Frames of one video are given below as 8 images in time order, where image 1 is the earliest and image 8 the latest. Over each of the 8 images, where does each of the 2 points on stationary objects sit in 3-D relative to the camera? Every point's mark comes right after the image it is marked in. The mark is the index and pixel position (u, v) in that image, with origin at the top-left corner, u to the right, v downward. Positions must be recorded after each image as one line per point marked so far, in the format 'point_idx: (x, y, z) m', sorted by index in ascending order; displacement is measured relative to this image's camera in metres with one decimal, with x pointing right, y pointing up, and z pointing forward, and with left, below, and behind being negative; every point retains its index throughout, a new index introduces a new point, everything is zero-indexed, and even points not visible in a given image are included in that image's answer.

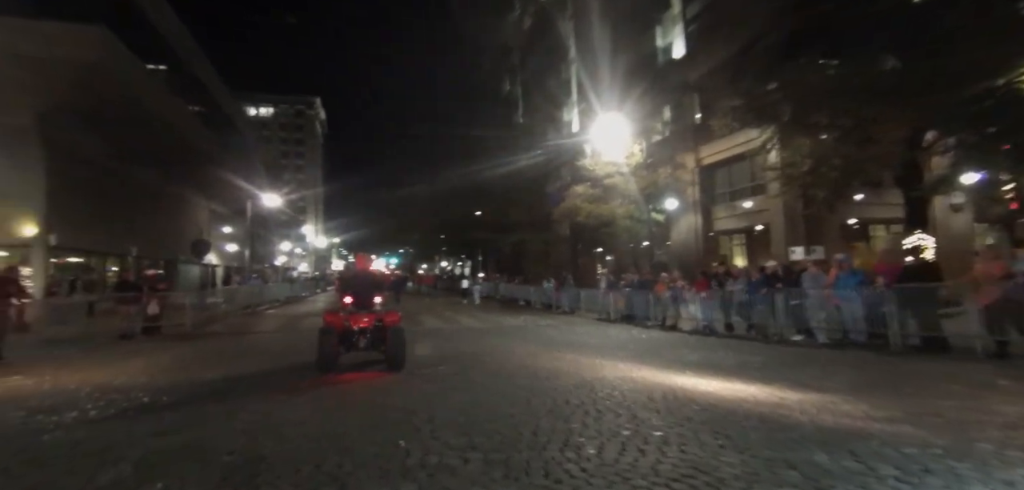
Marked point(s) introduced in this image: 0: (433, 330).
0: (-2.6, -2.8, +18.6) m
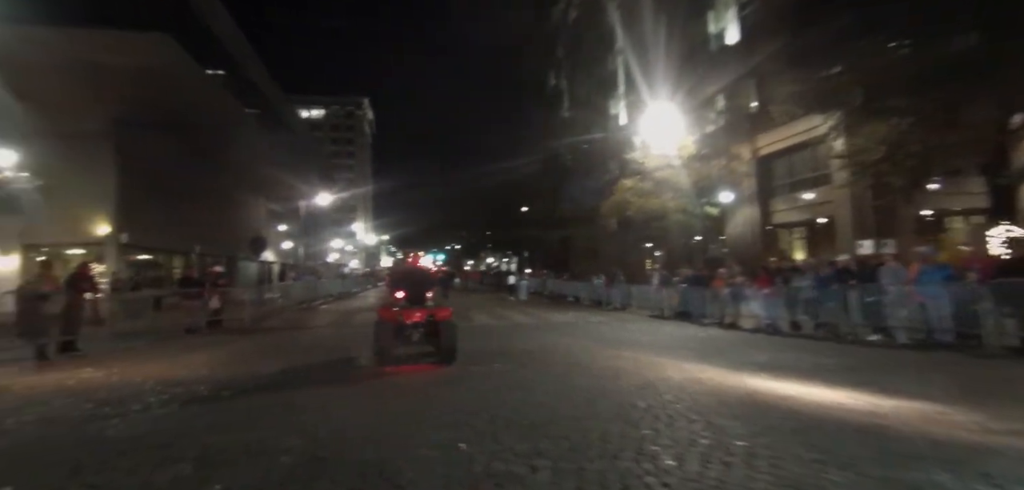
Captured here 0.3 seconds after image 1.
0: (-0.9, -2.6, +18.5) m
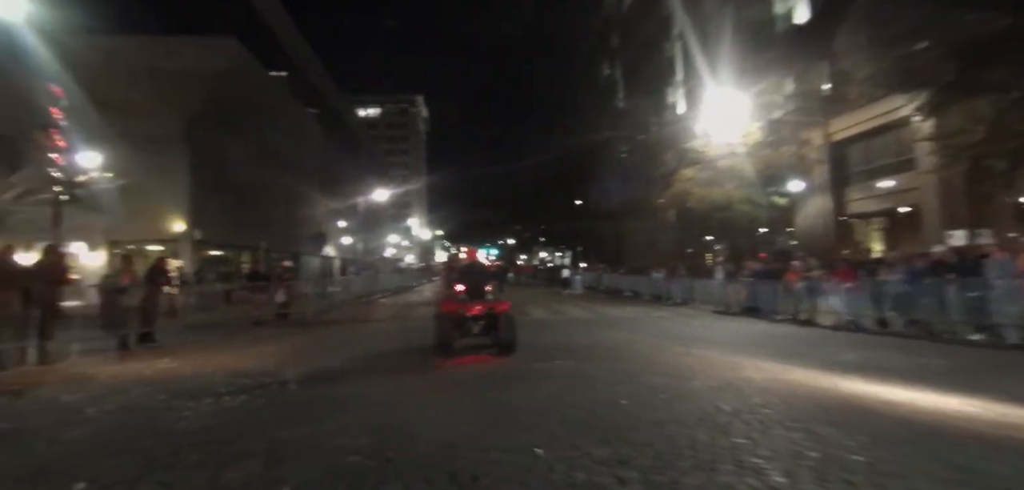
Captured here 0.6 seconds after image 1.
0: (+0.9, -2.4, +18.2) m
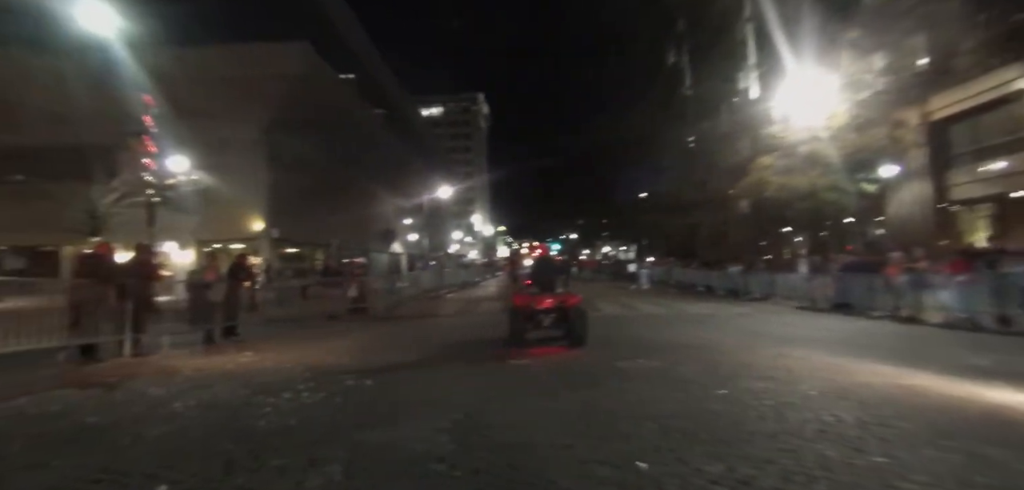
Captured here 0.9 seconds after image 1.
0: (+3.1, -2.2, +17.6) m
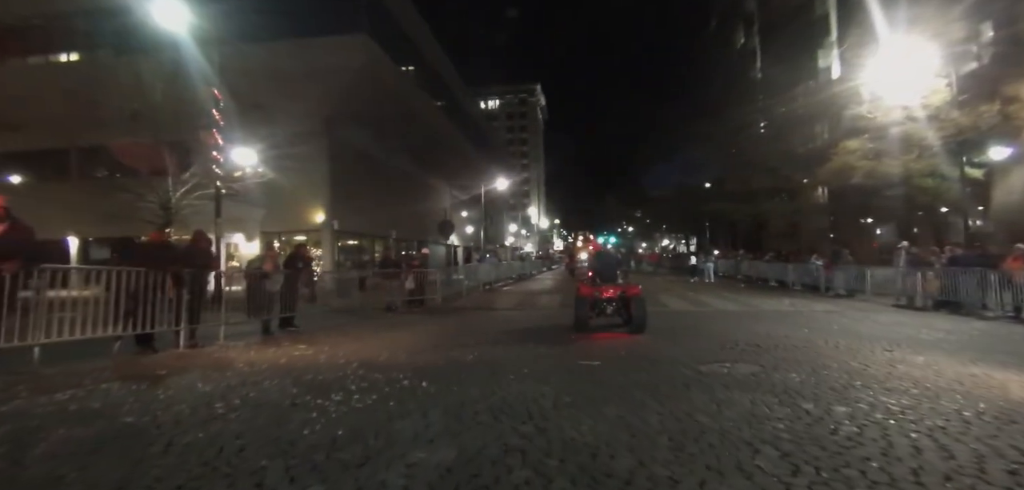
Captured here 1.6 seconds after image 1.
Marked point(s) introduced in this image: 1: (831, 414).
0: (+4.9, -1.9, +16.5) m
1: (+2.6, -1.4, +4.7) m
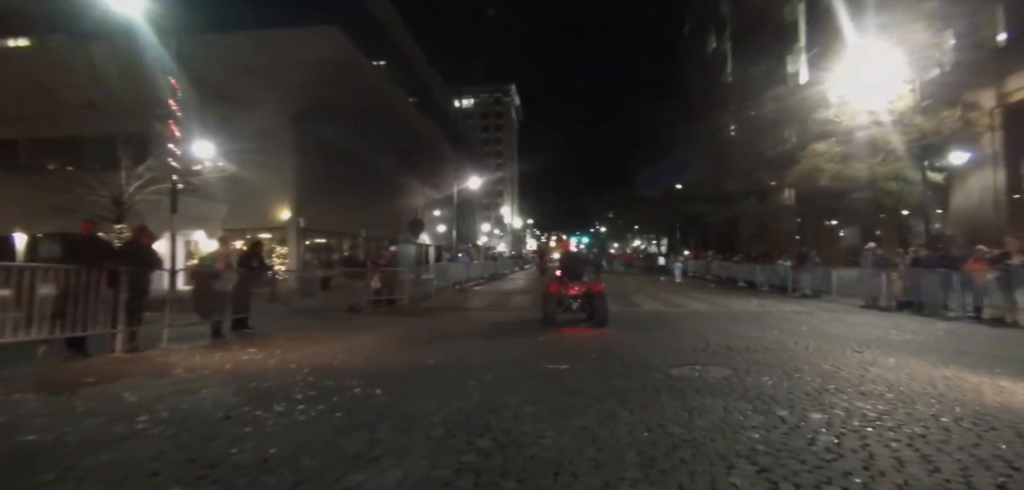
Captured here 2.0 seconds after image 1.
0: (+4.1, -1.9, +16.3) m
1: (+2.3, -1.4, +4.5) m
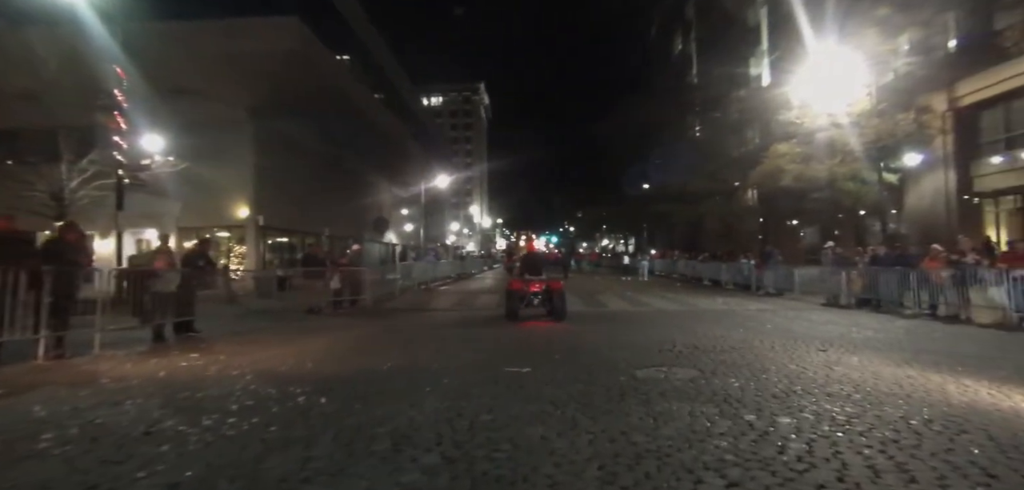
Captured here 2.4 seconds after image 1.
0: (+3.1, -1.9, +16.2) m
1: (+2.0, -1.4, +4.3) m
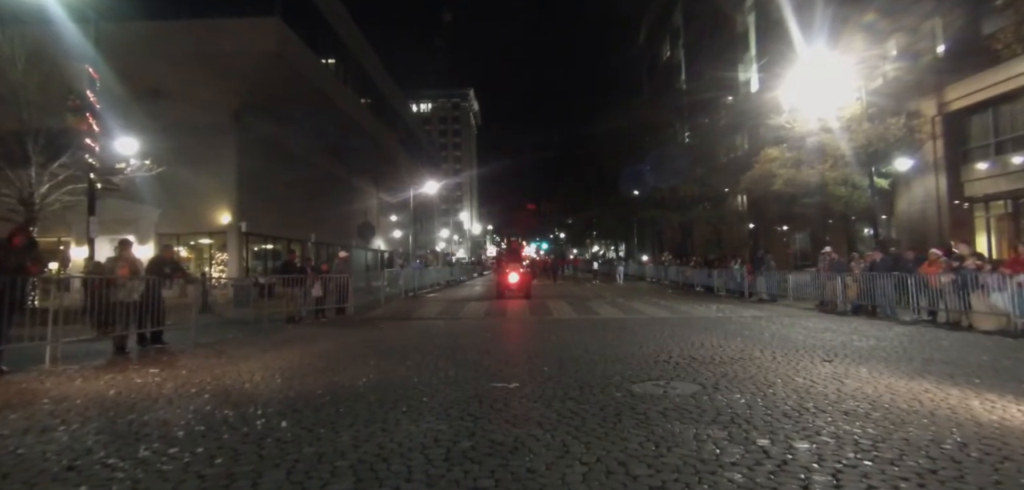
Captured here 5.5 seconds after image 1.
0: (+2.7, -2.1, +15.7) m
1: (+1.9, -1.4, +3.8) m
